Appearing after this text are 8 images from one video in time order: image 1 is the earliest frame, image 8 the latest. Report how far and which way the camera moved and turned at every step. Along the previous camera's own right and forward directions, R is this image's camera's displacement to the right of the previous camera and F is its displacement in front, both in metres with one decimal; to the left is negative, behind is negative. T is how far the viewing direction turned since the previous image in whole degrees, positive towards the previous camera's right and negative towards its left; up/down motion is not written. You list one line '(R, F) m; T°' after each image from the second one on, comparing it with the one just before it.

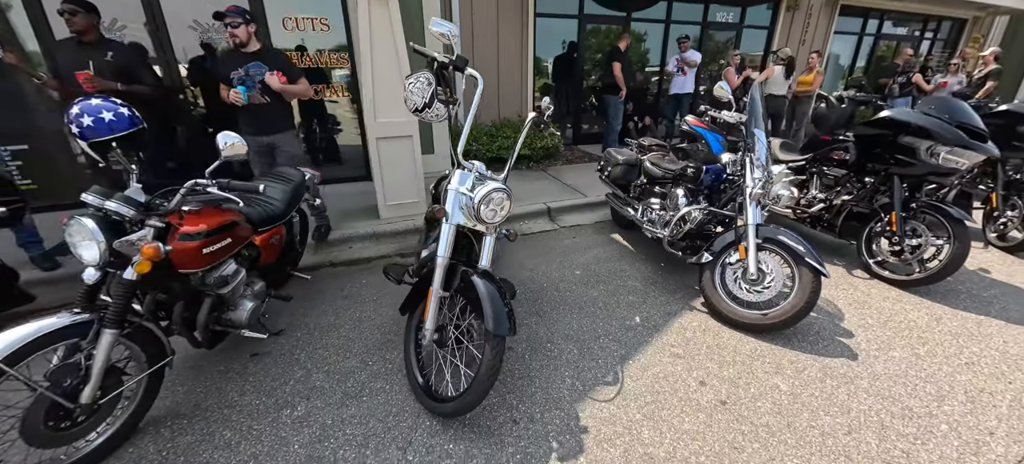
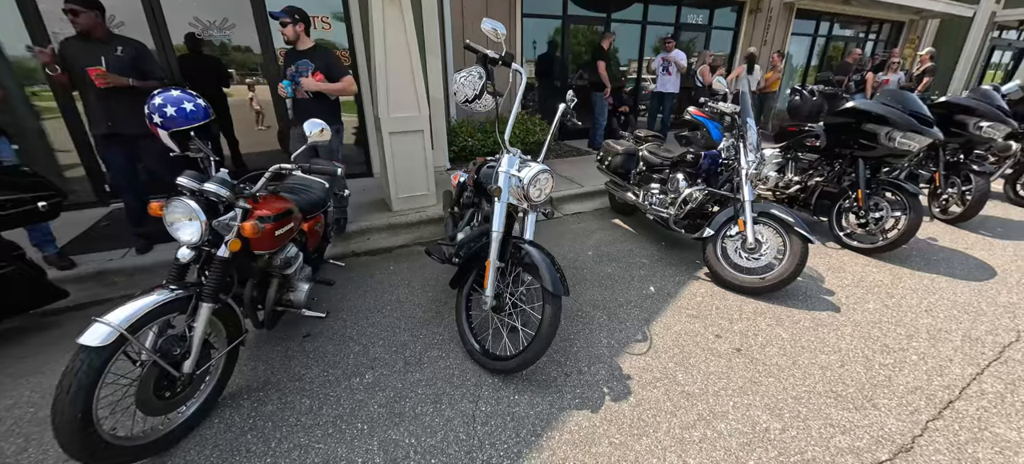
(-0.4, -0.2) m; +4°
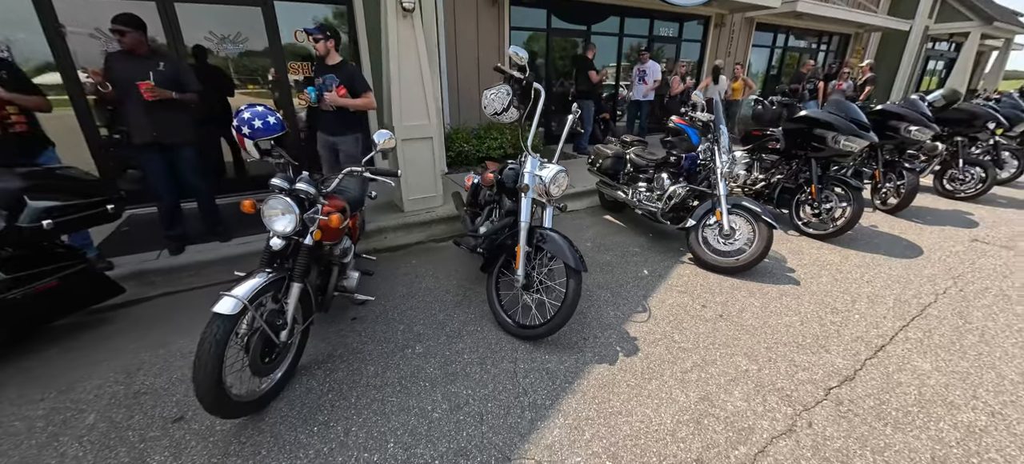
(-0.3, -0.4) m; +3°
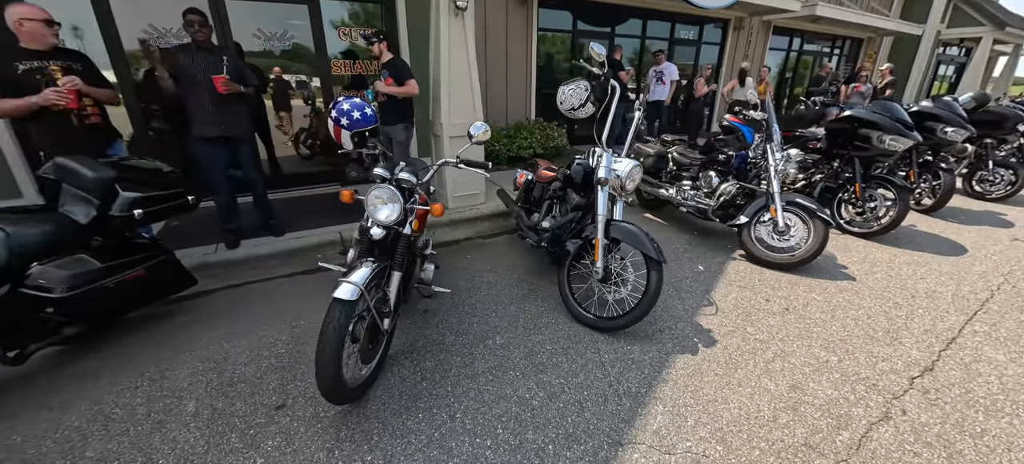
(-0.5, 0.0) m; 0°
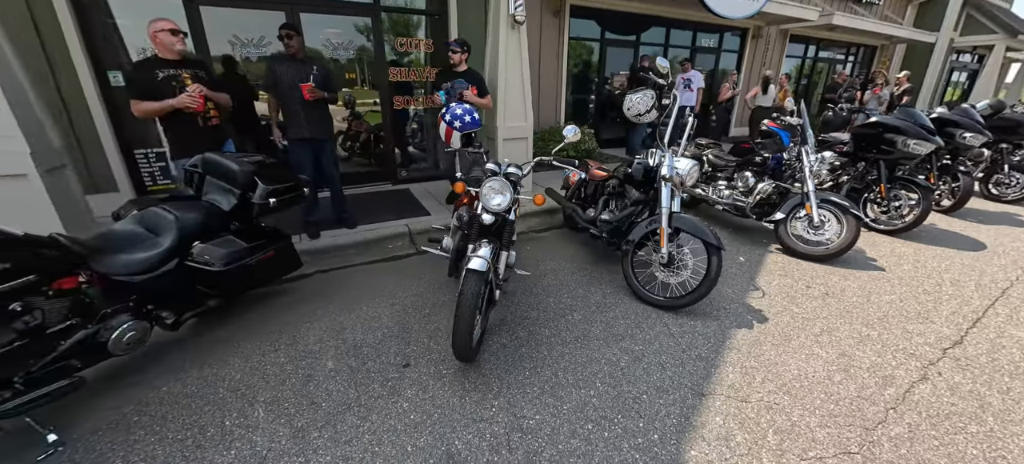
(-0.5, -0.3) m; -1°
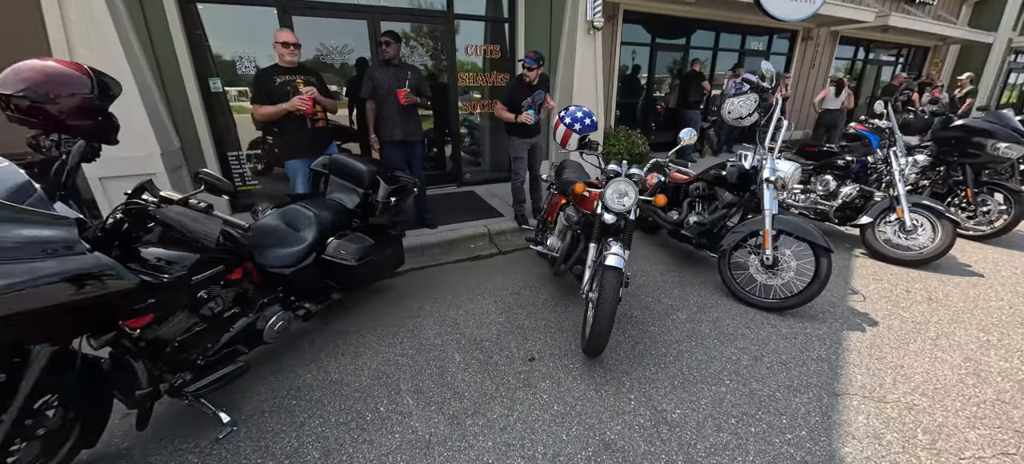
(-0.6, -0.1) m; -2°
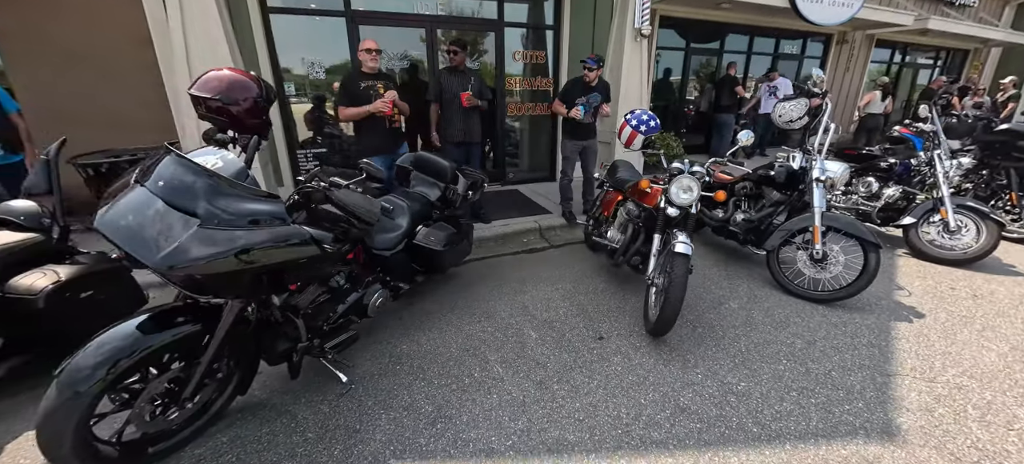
(-0.4, -0.3) m; -2°
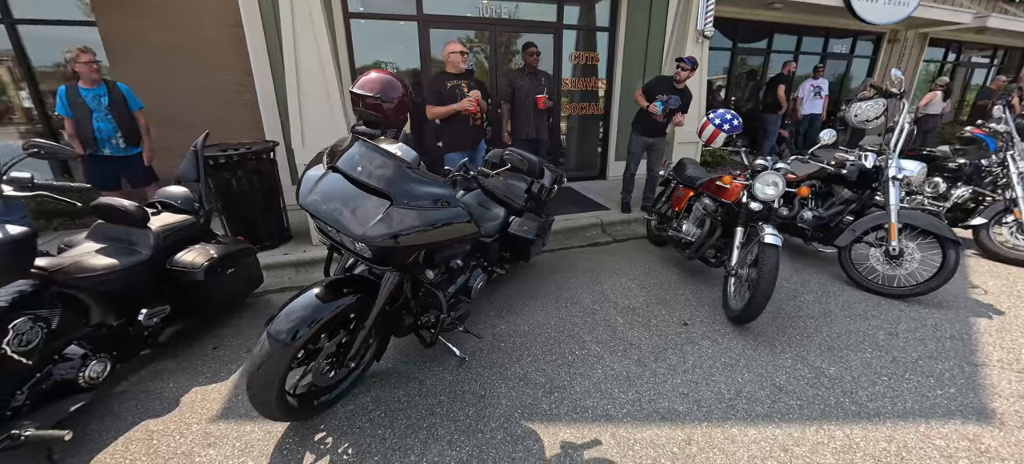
(-0.5, -0.2) m; -3°
